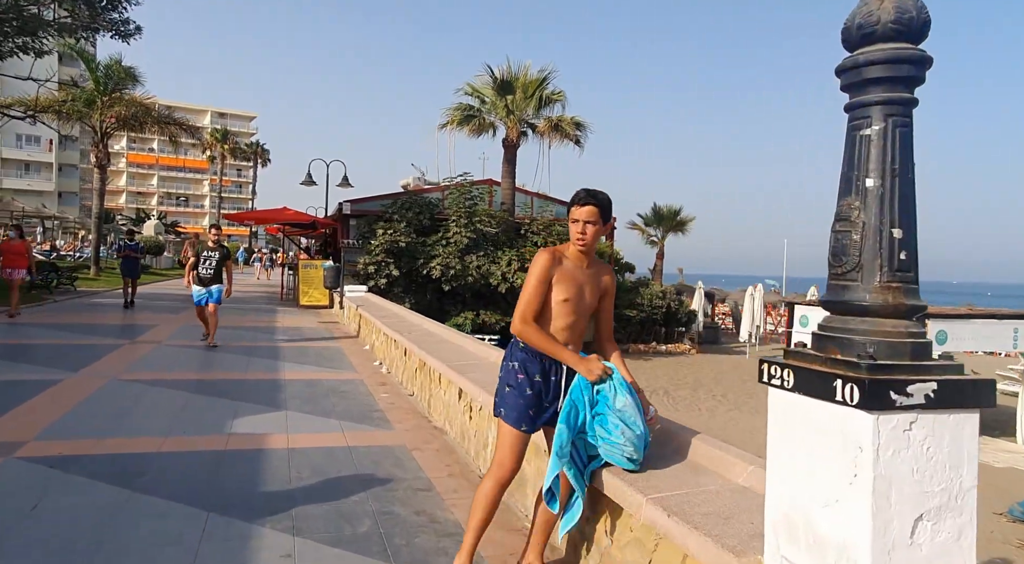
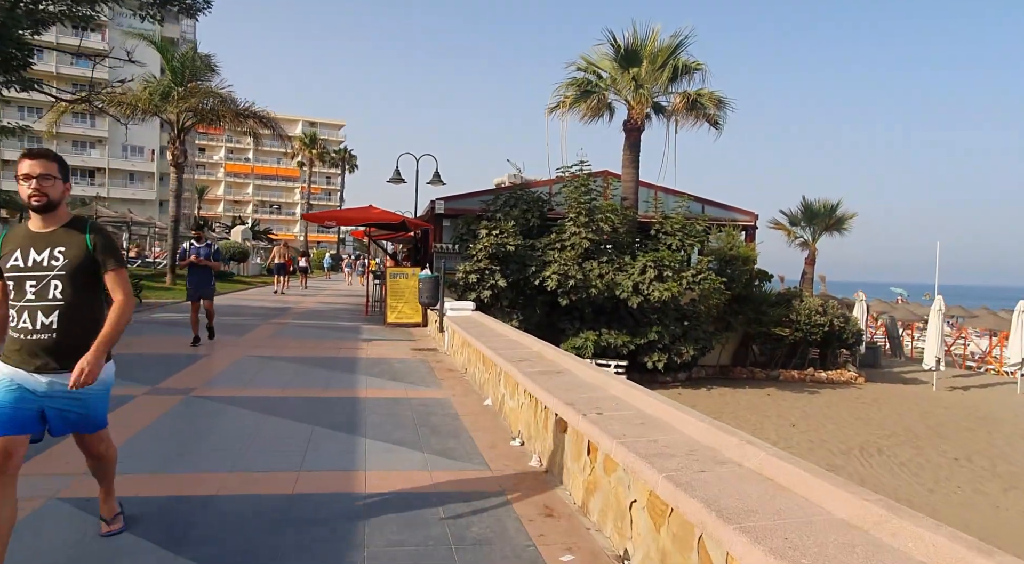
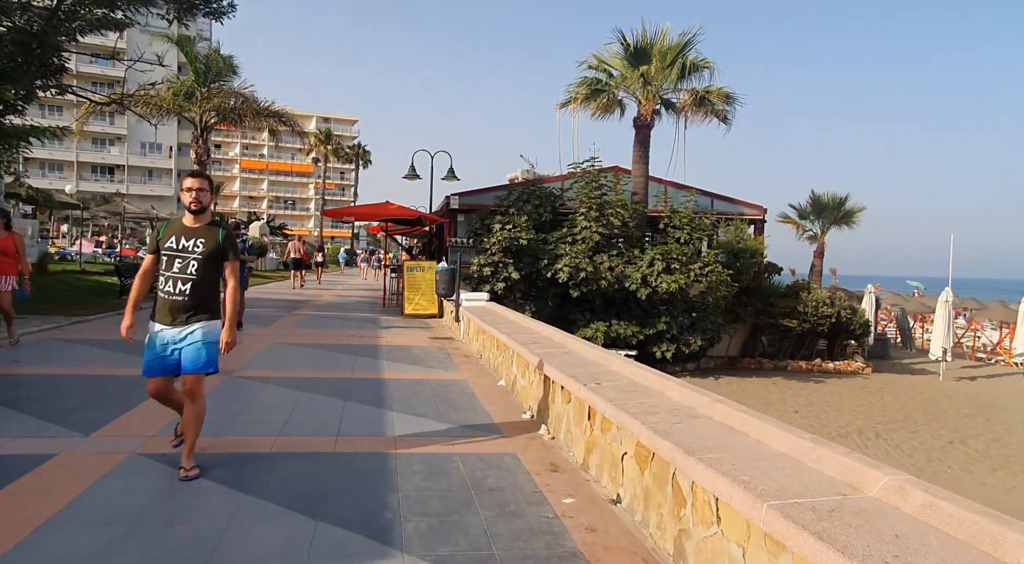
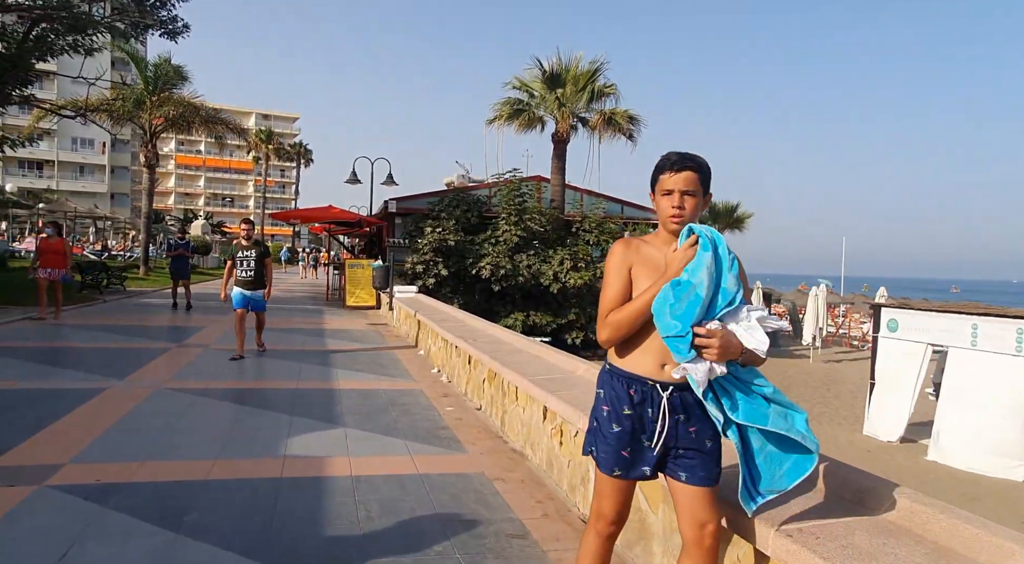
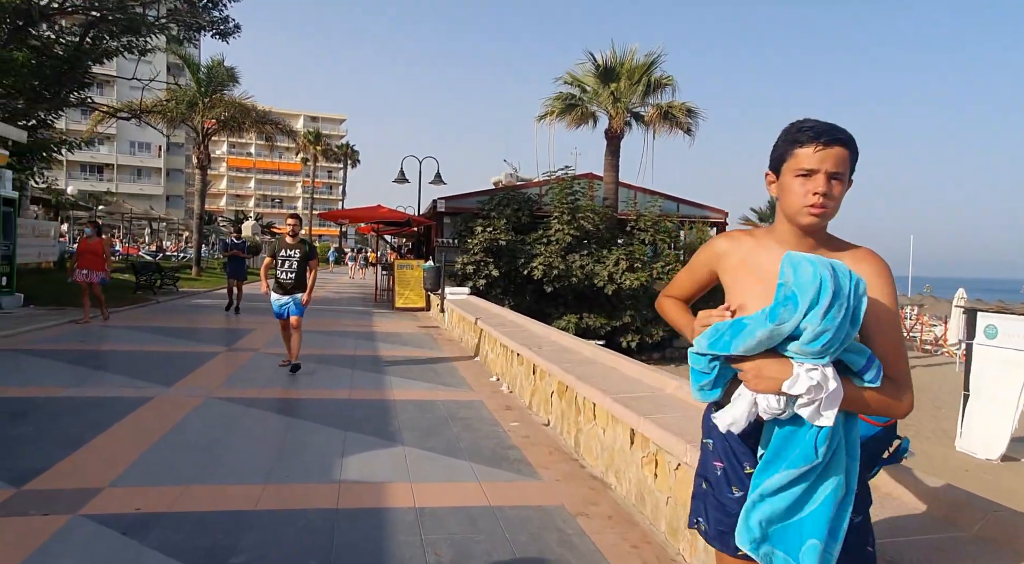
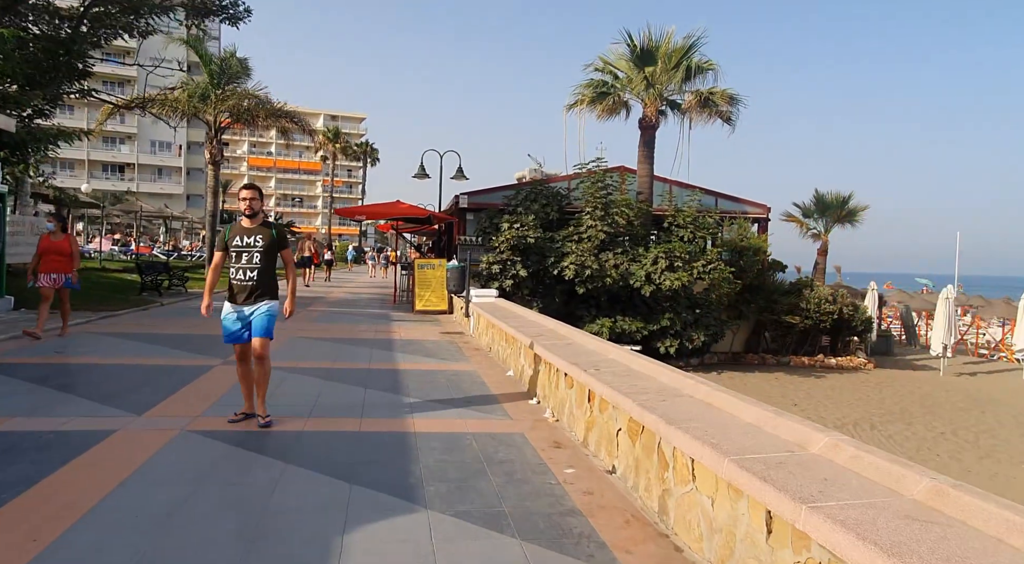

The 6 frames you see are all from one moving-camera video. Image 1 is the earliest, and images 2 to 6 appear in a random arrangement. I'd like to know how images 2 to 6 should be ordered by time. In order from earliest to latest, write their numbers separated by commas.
4, 5, 6, 3, 2
